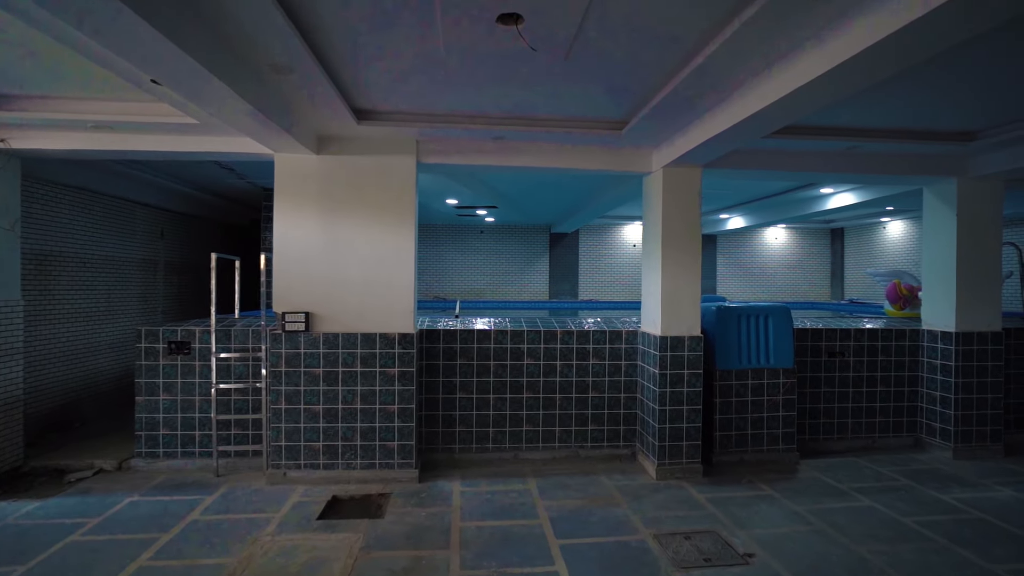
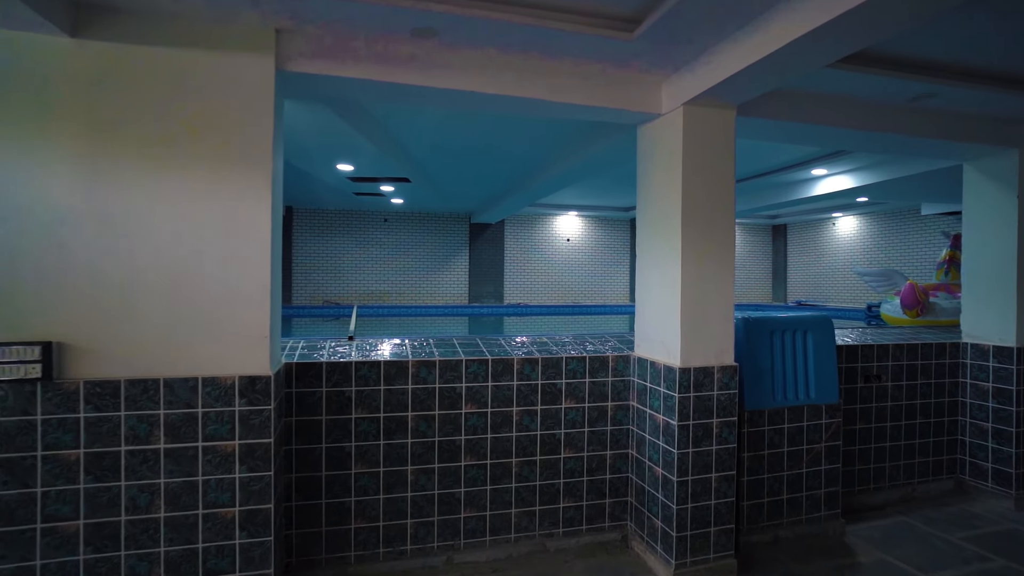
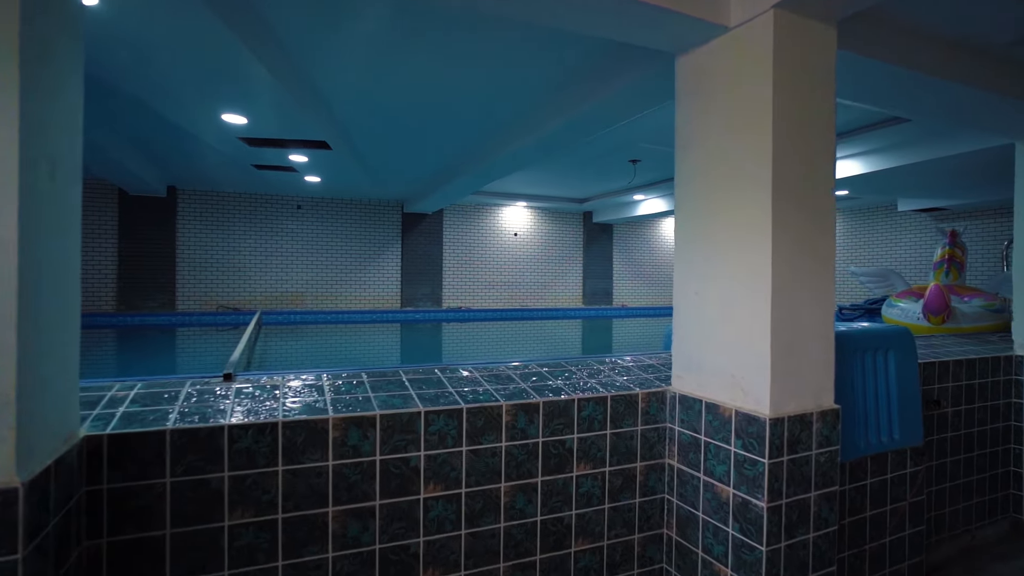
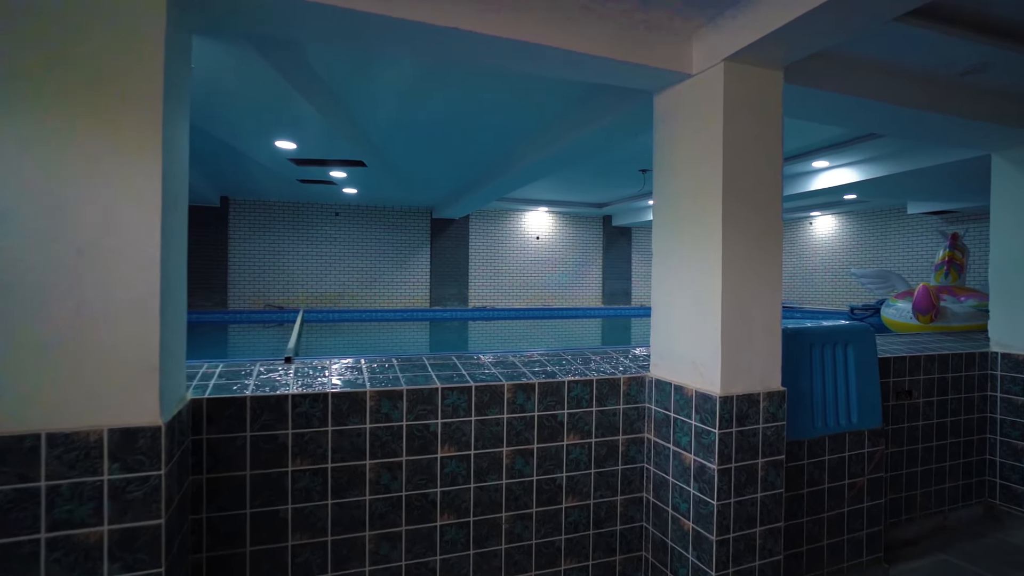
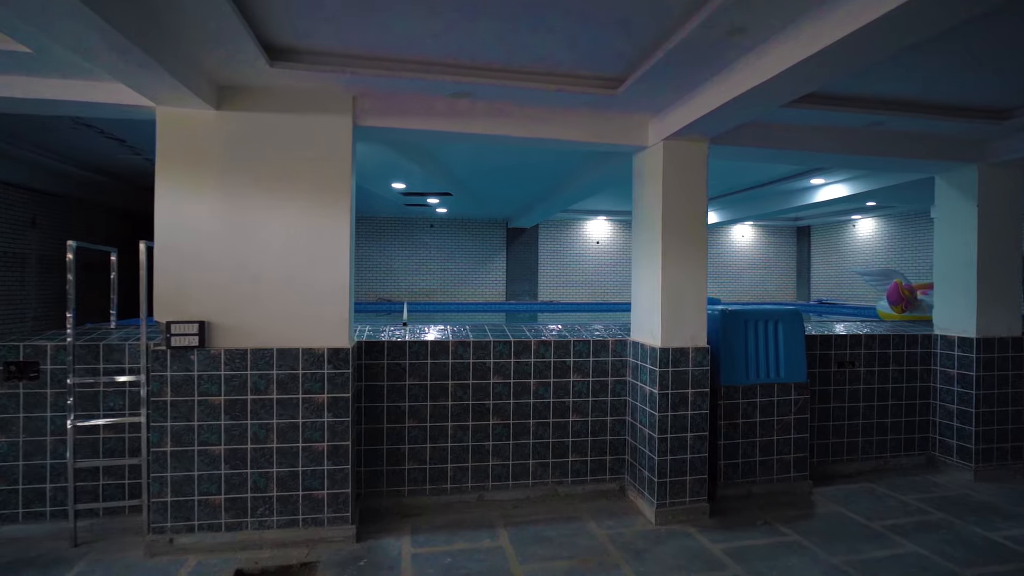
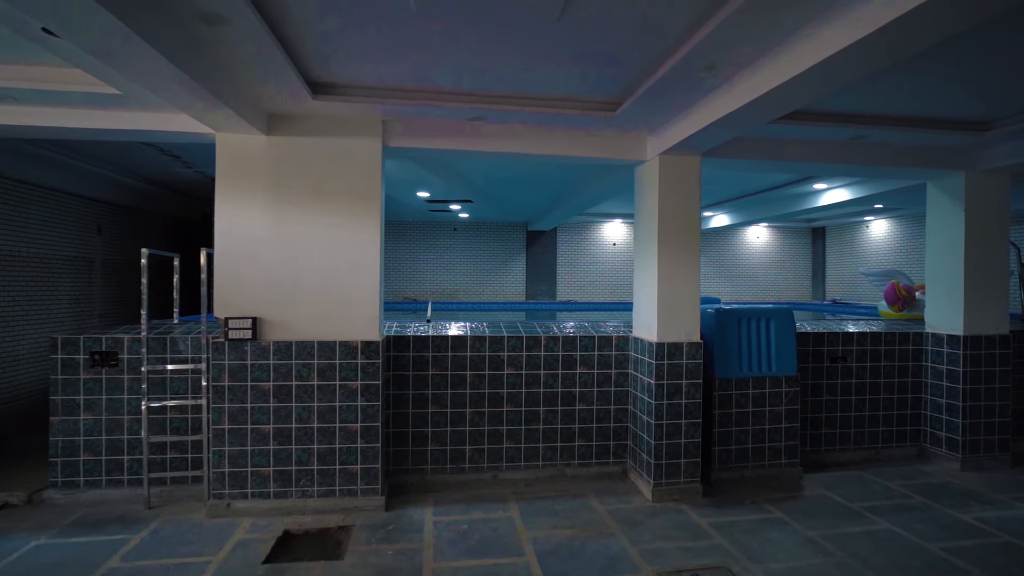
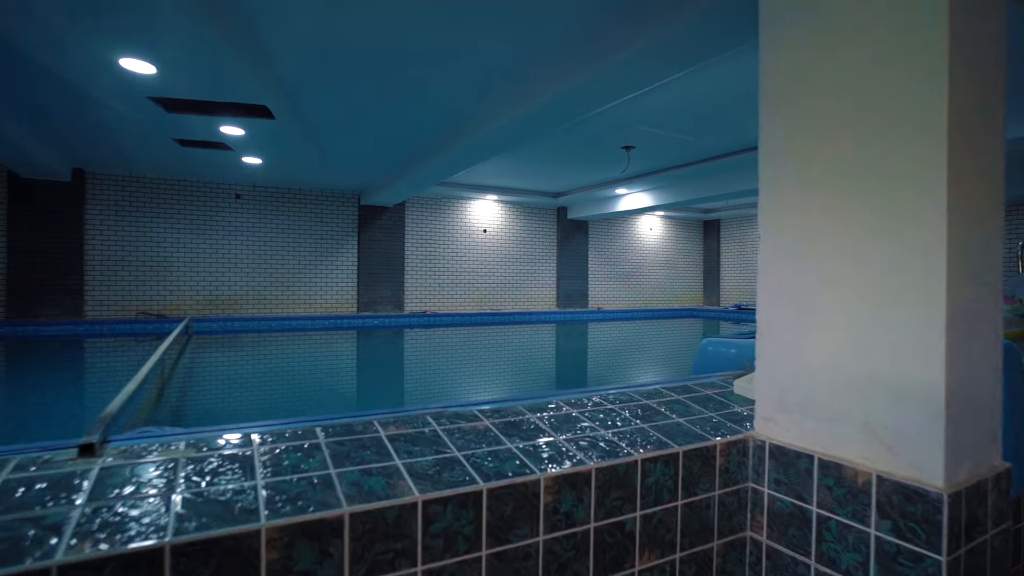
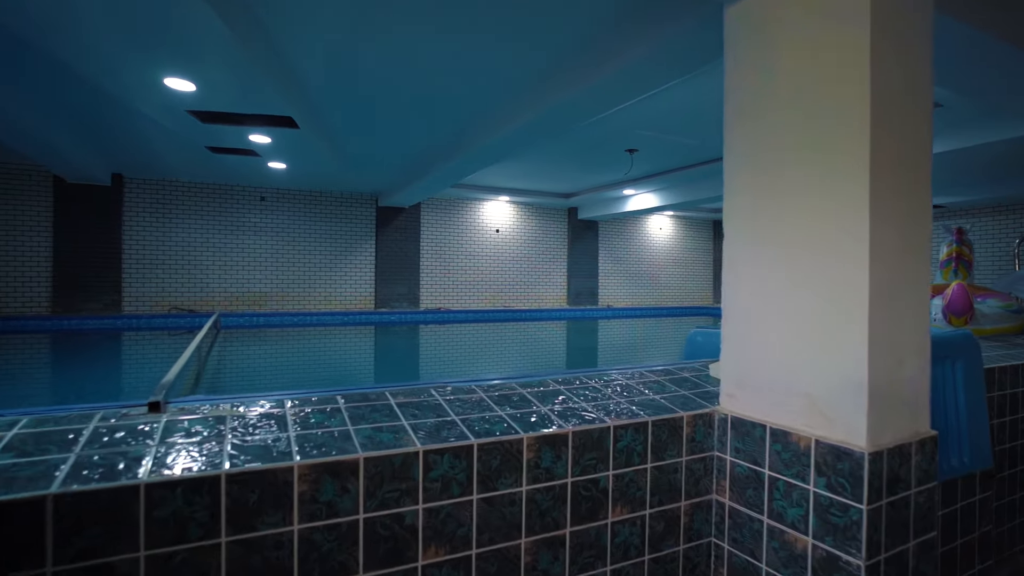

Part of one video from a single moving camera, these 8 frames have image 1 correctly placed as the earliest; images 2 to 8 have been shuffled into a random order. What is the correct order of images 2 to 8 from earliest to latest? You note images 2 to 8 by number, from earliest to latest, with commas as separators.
6, 5, 2, 4, 3, 8, 7
